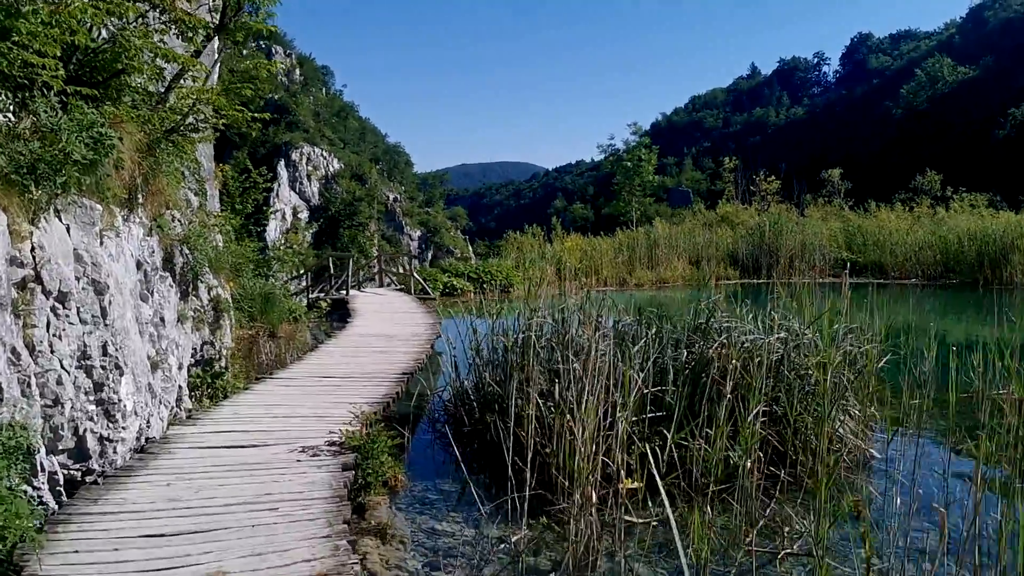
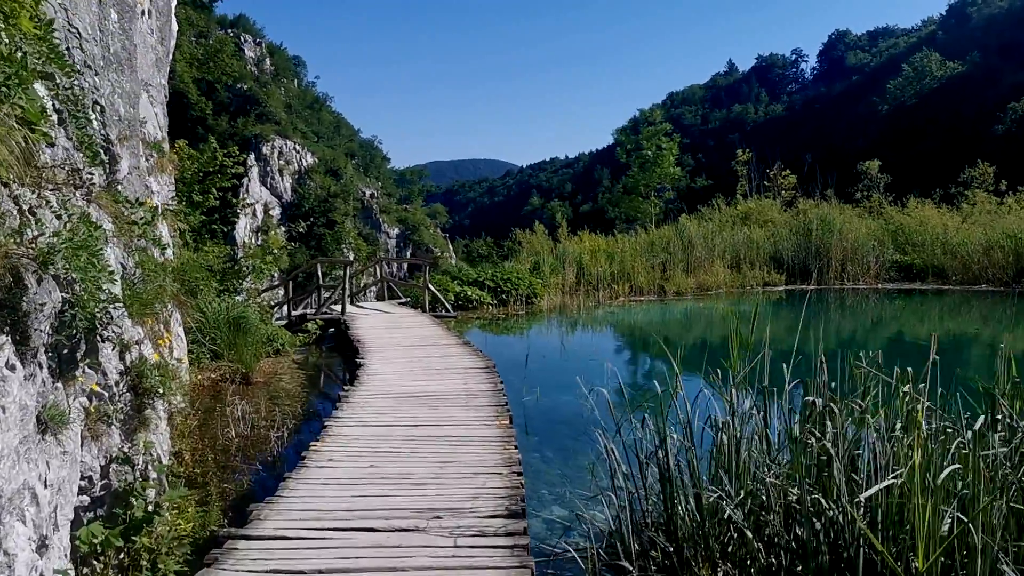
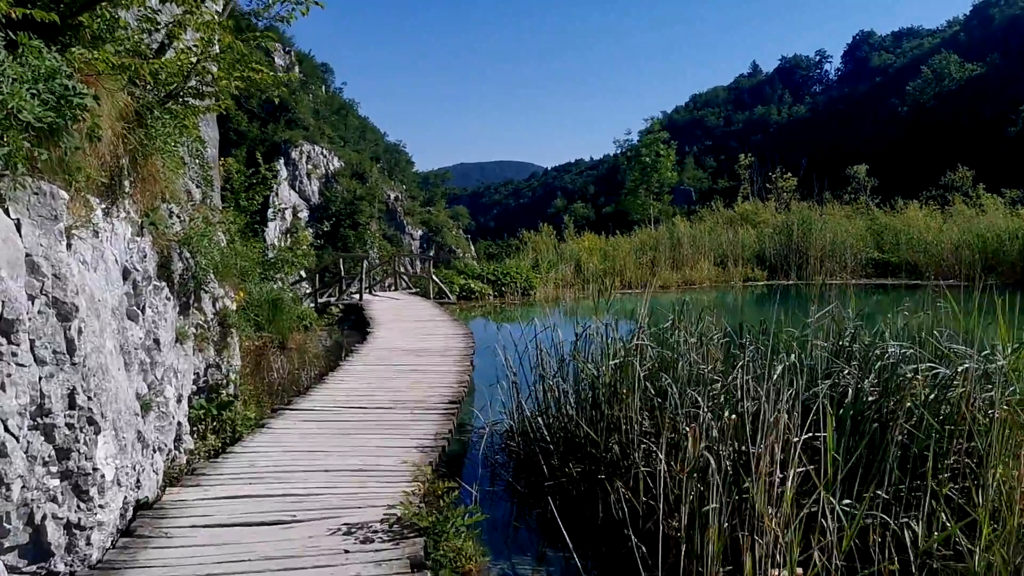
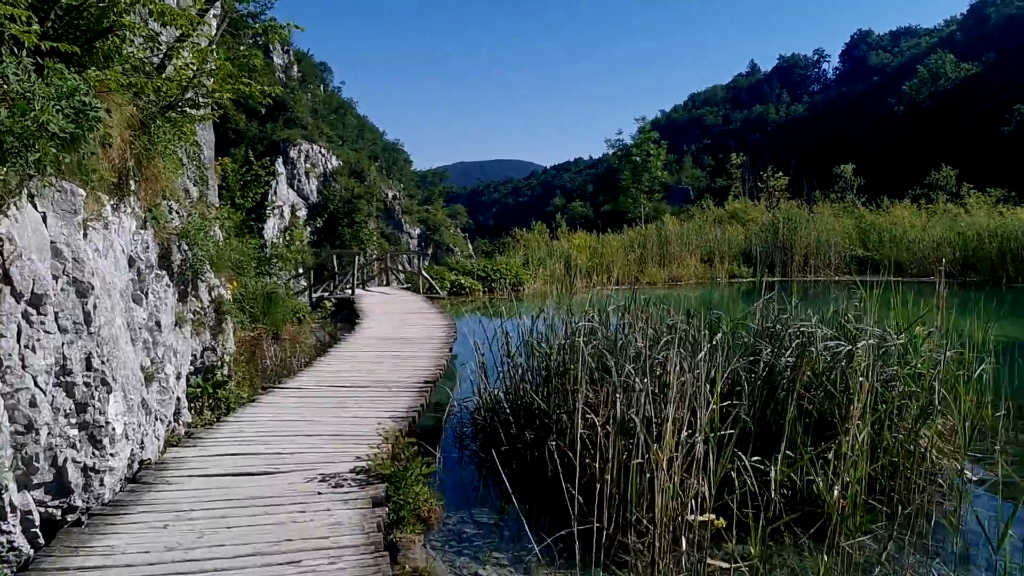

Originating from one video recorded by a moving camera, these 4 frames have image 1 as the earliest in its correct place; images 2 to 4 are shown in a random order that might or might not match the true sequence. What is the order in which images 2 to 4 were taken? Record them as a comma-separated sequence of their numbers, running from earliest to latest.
4, 3, 2
